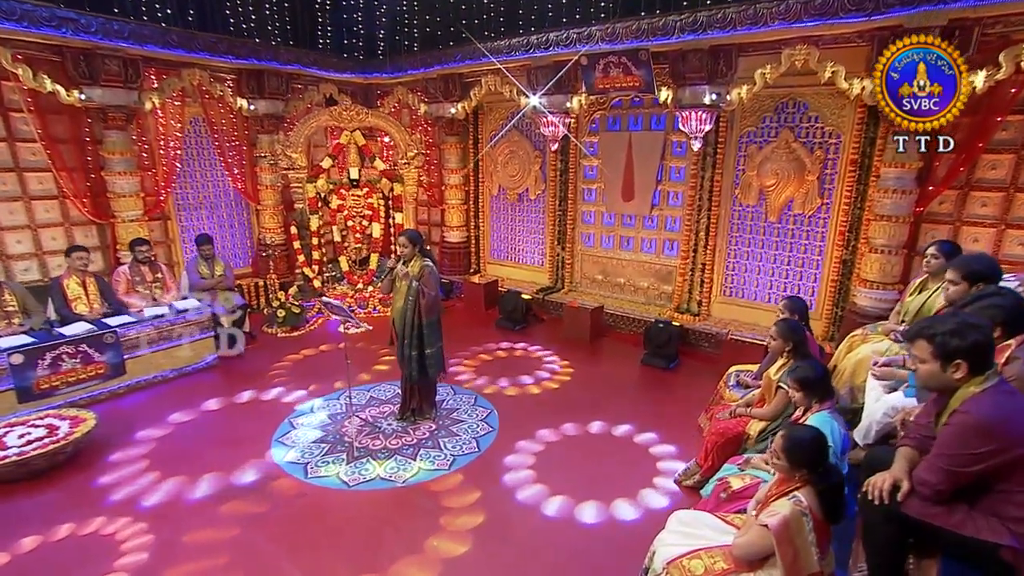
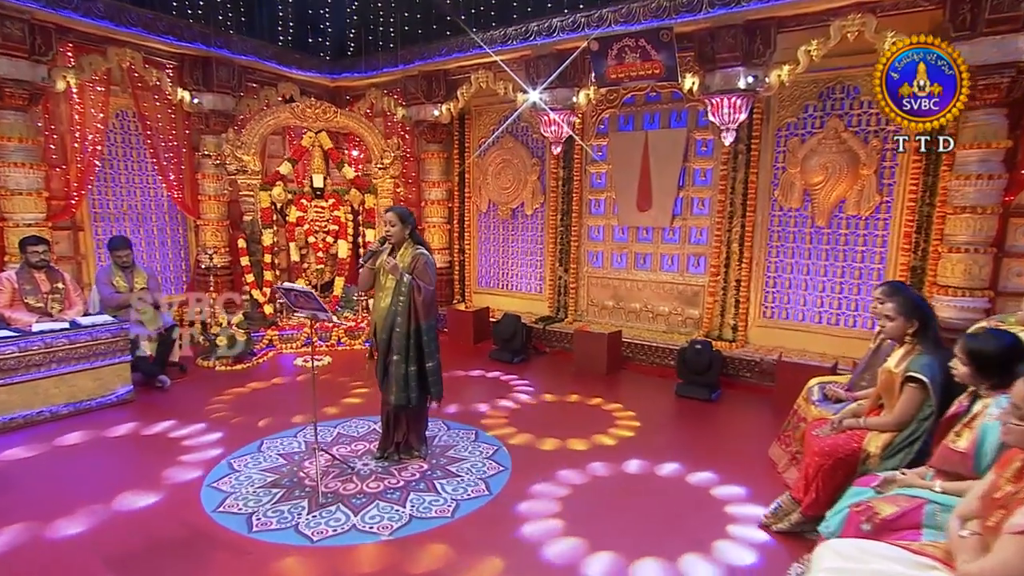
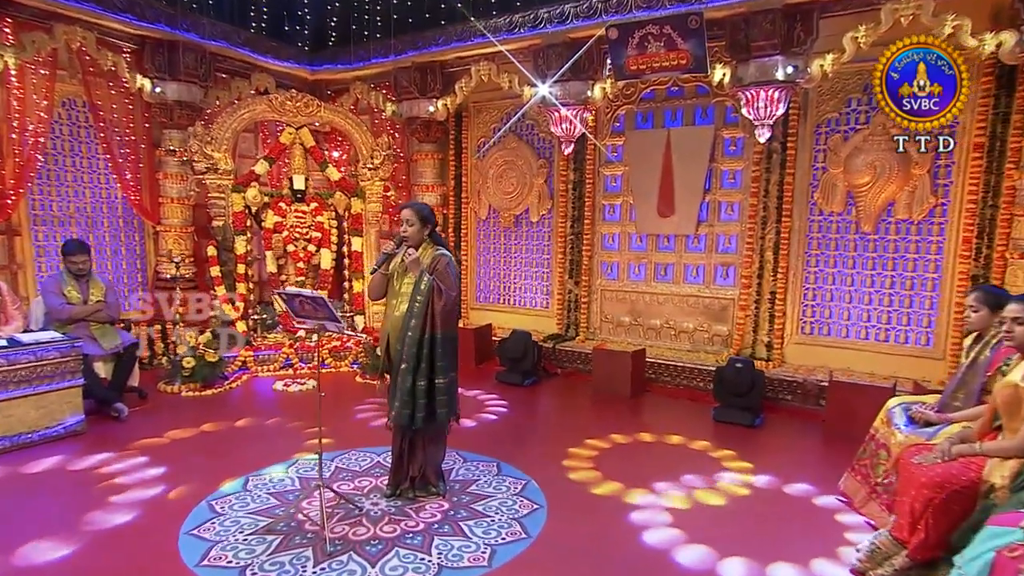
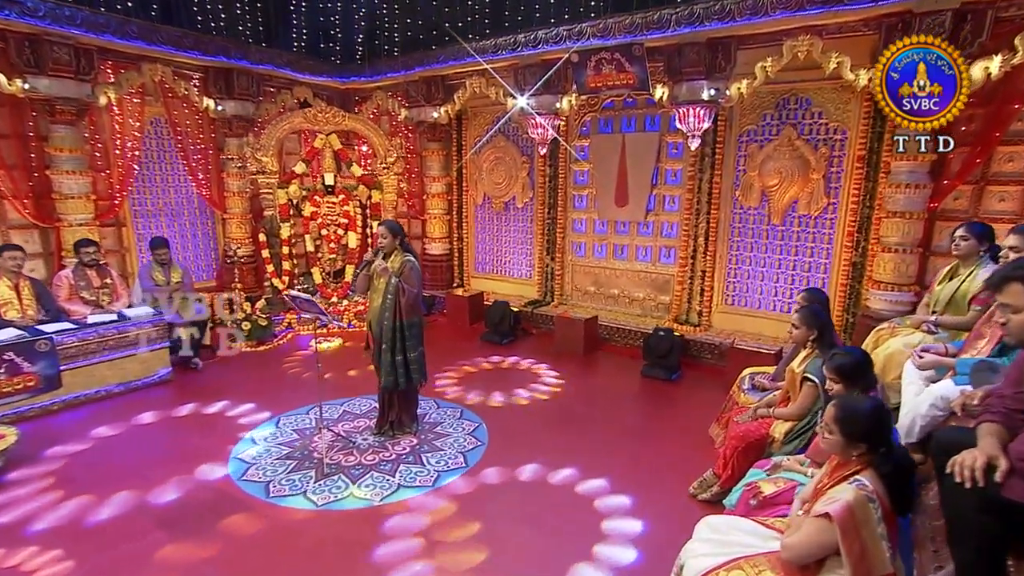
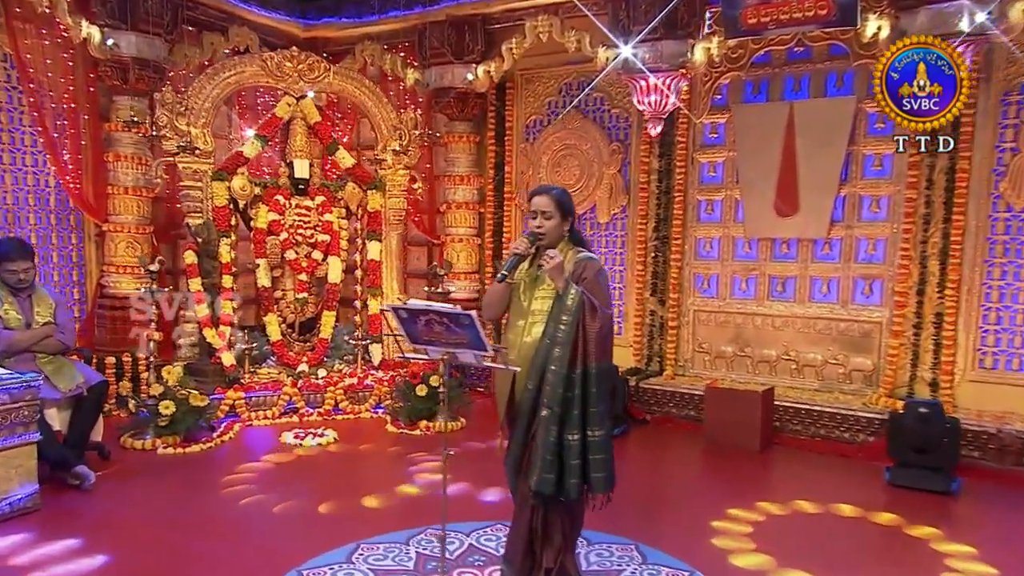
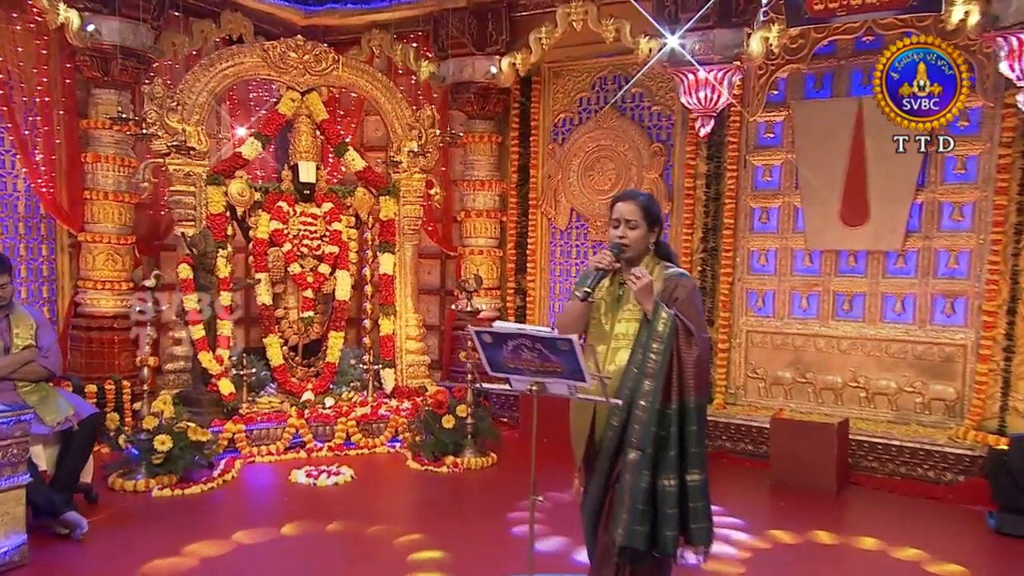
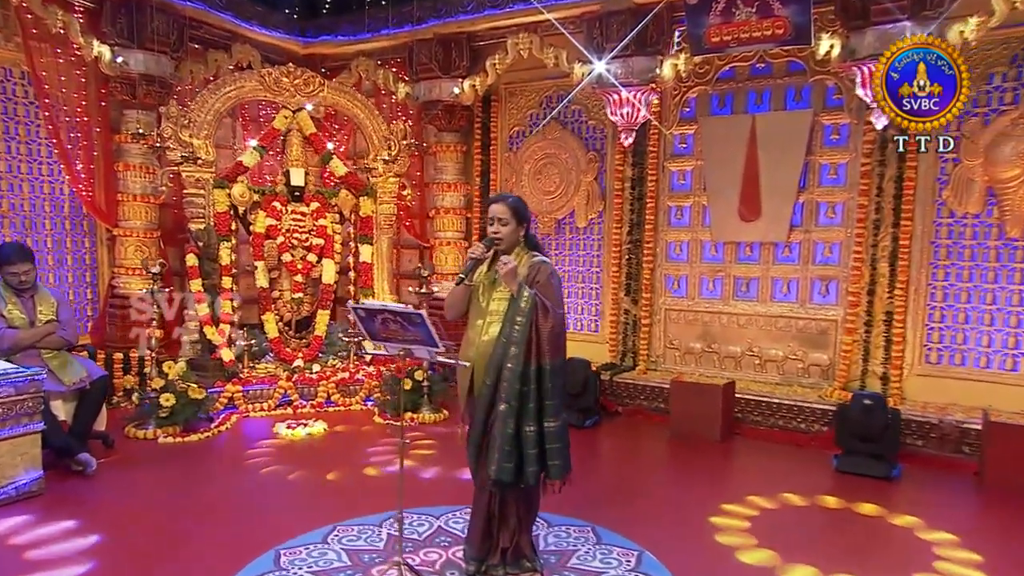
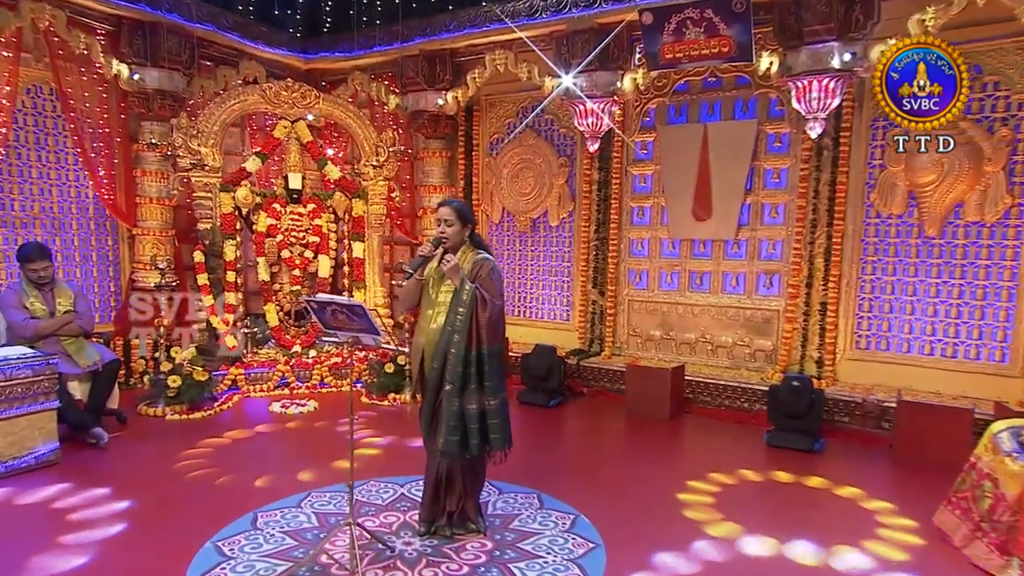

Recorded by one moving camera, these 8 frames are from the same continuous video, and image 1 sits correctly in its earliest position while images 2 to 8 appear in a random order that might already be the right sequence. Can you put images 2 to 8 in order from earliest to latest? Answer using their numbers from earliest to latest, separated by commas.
4, 2, 3, 8, 7, 5, 6
